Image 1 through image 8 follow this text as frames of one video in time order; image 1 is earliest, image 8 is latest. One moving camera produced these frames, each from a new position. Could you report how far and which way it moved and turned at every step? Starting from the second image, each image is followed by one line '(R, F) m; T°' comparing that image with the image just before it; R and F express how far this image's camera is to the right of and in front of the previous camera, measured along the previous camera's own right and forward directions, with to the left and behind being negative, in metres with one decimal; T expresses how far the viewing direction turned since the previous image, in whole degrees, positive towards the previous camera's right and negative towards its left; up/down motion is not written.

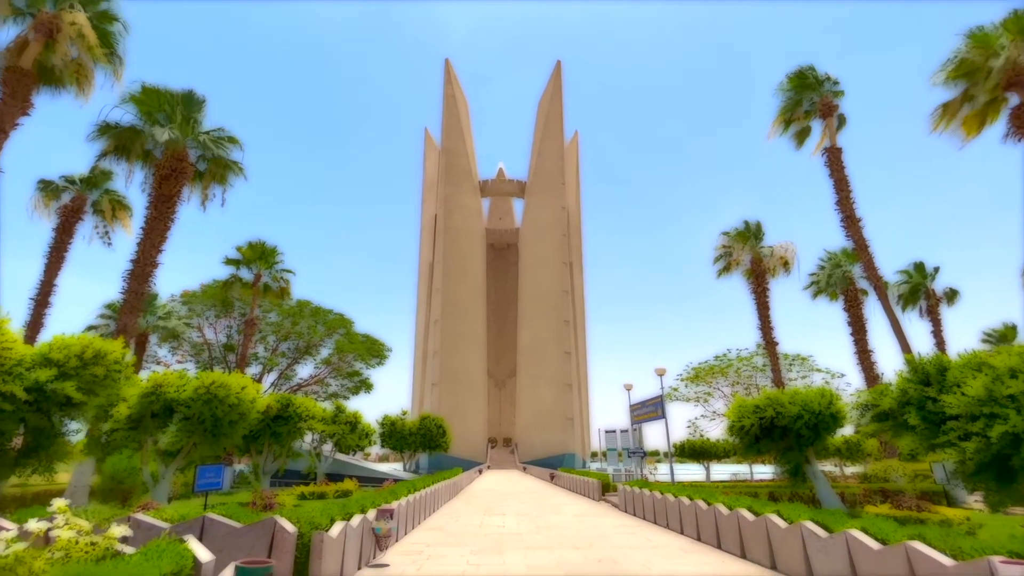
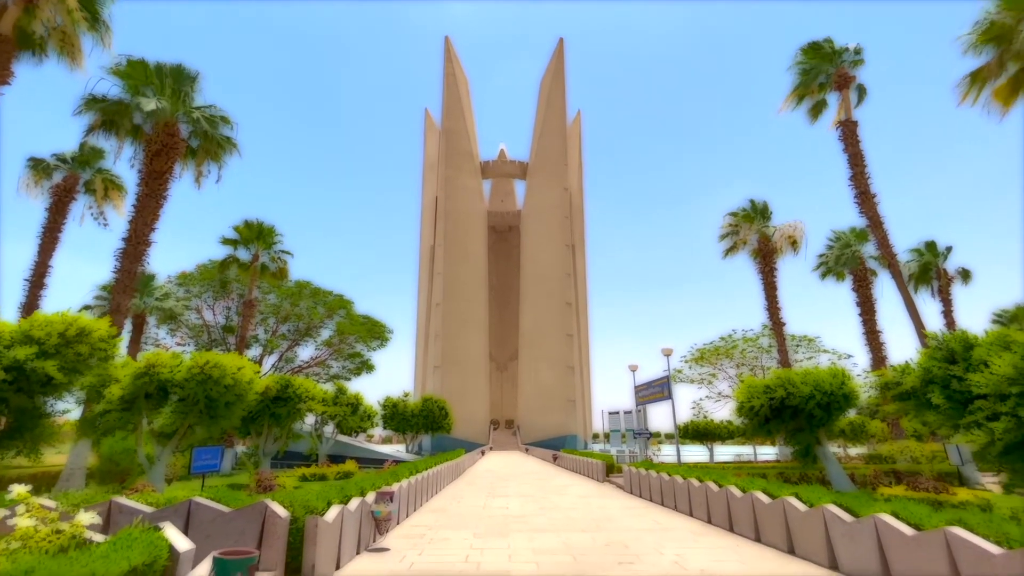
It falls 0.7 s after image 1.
(-0.1, +0.5) m; 0°
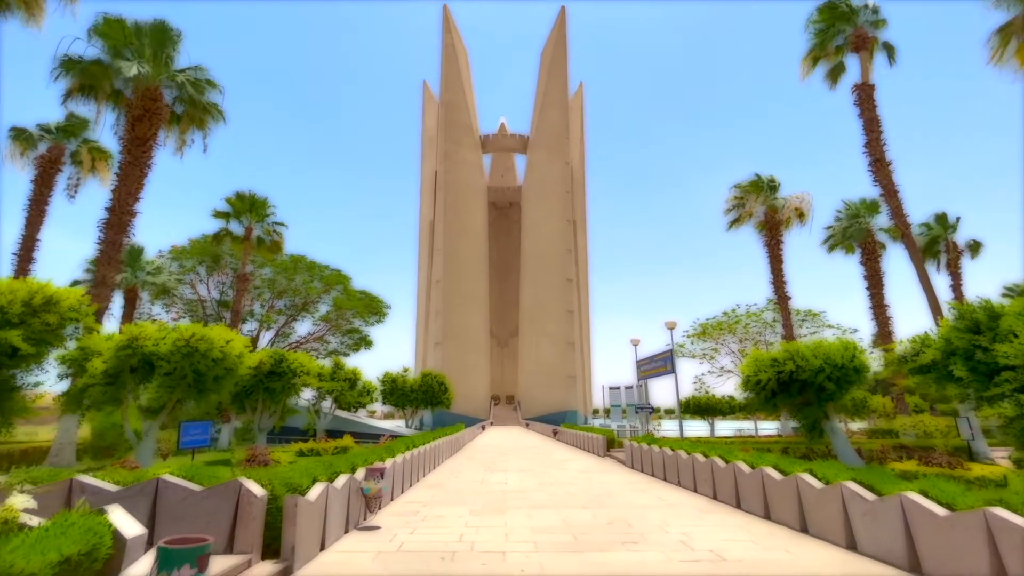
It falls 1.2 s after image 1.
(+0.1, +0.6) m; 0°
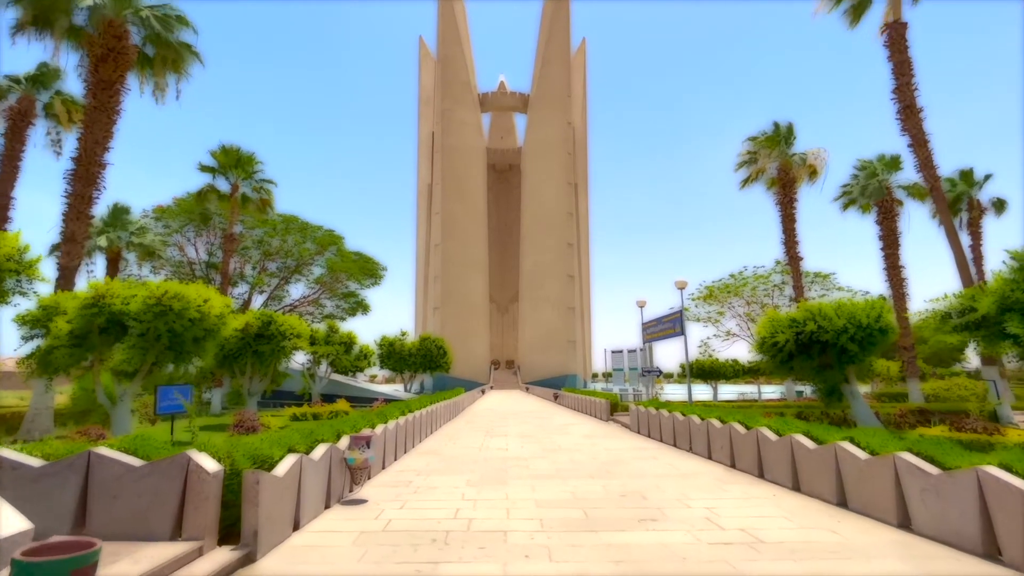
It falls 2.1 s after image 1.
(0.0, +1.0) m; 0°
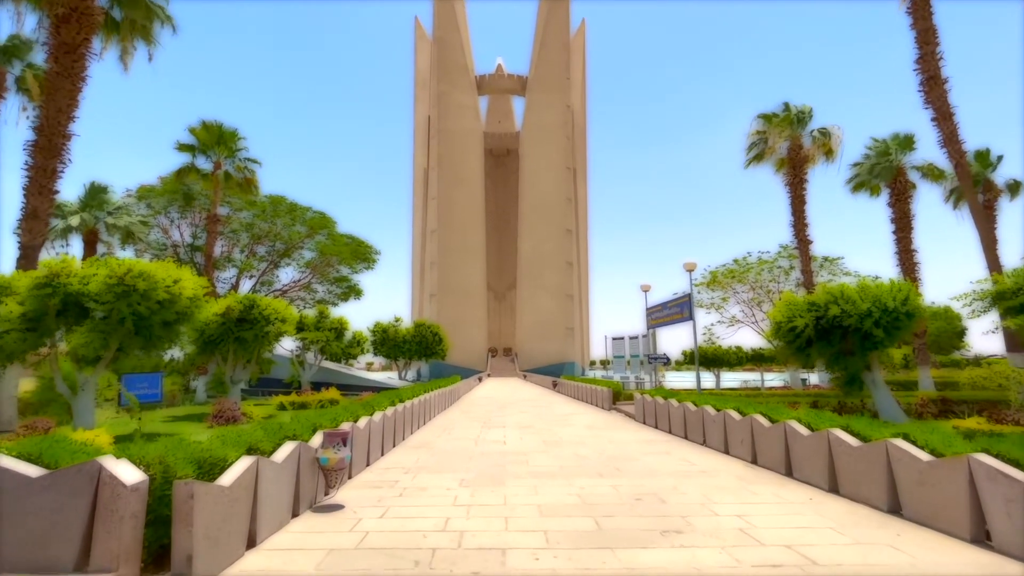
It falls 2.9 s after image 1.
(0.0, +1.0) m; 0°
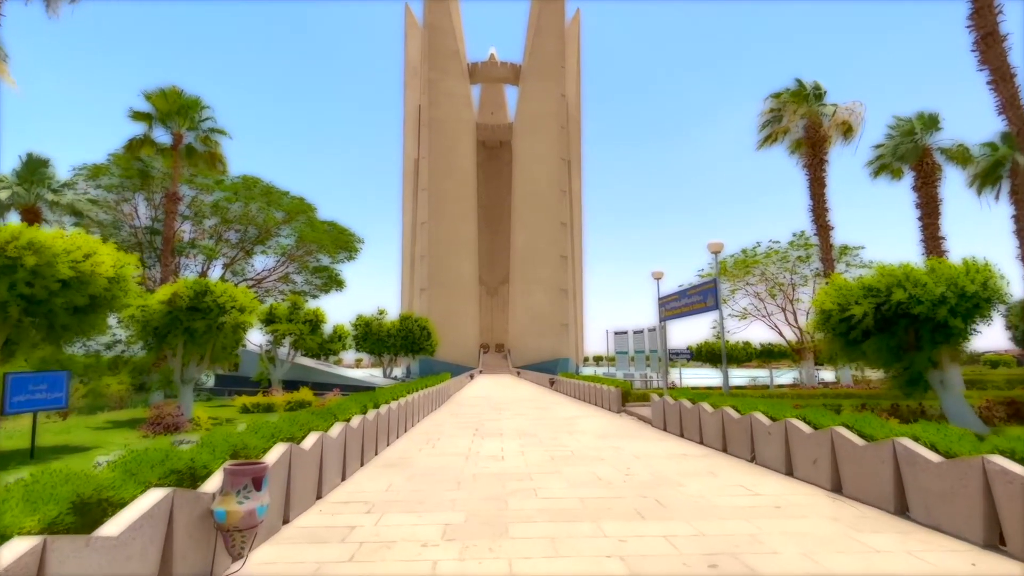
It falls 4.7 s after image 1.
(-0.1, +2.3) m; +1°
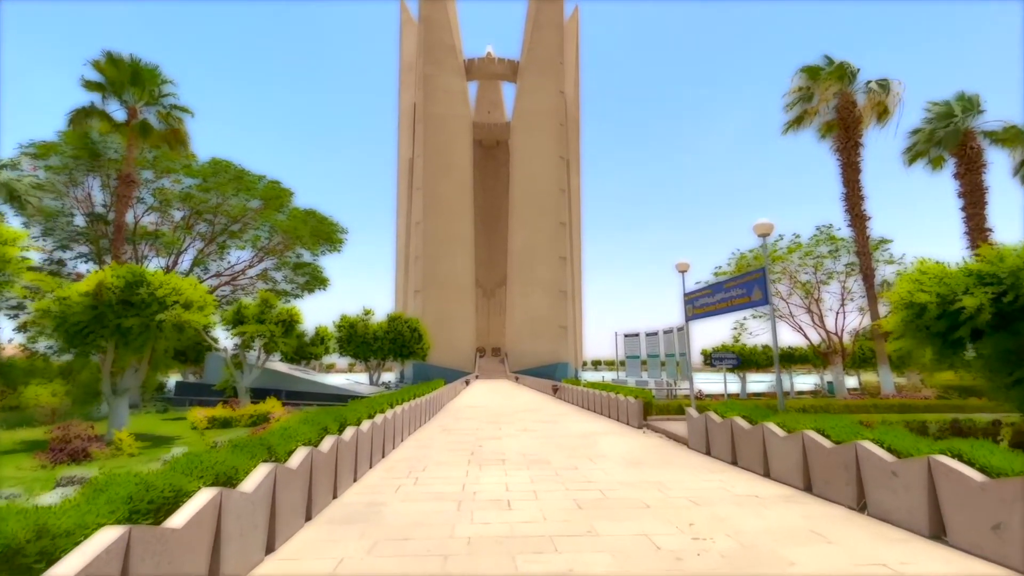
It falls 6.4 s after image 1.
(-0.2, +2.6) m; 0°
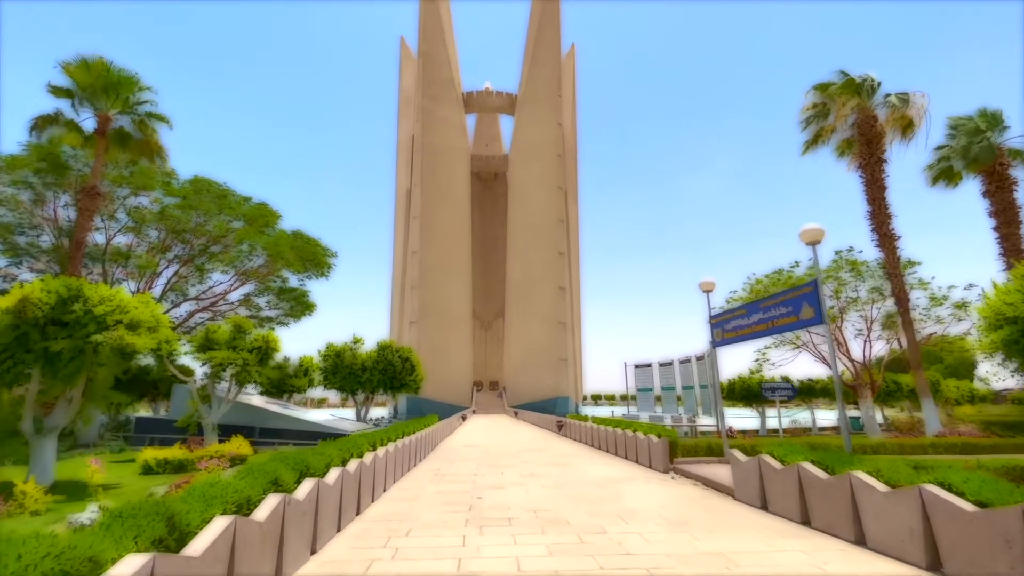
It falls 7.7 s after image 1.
(-0.2, +1.9) m; 0°
